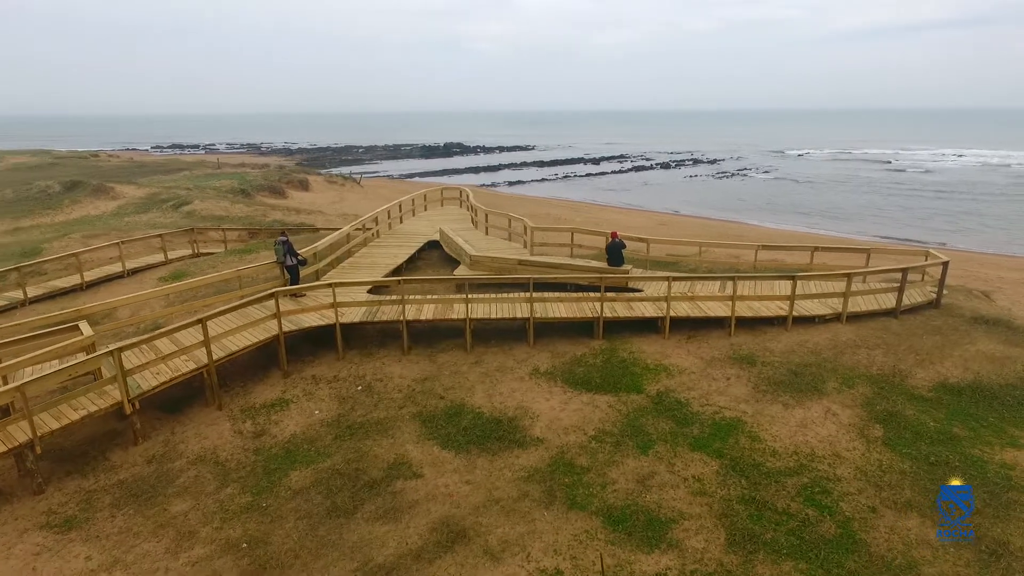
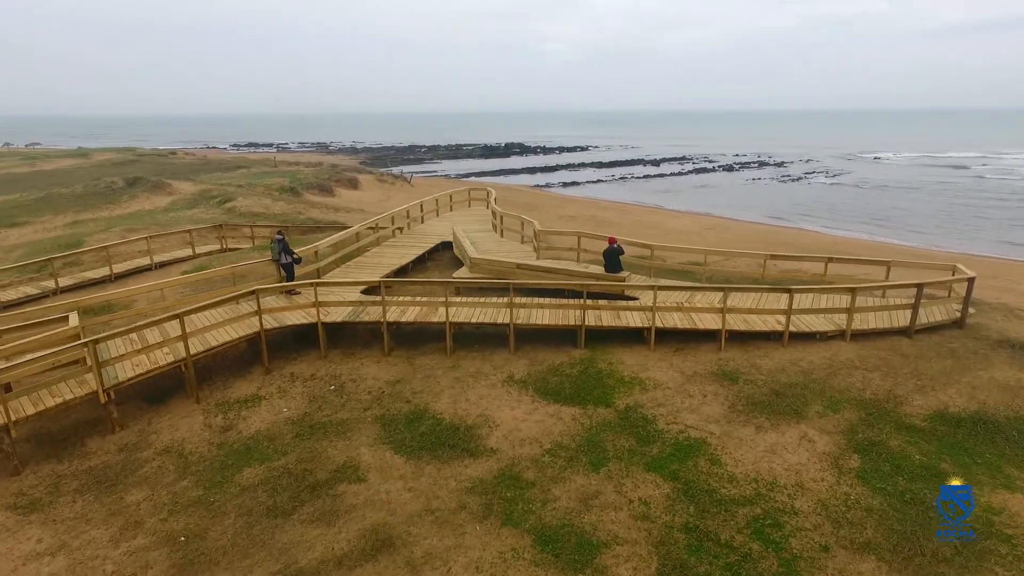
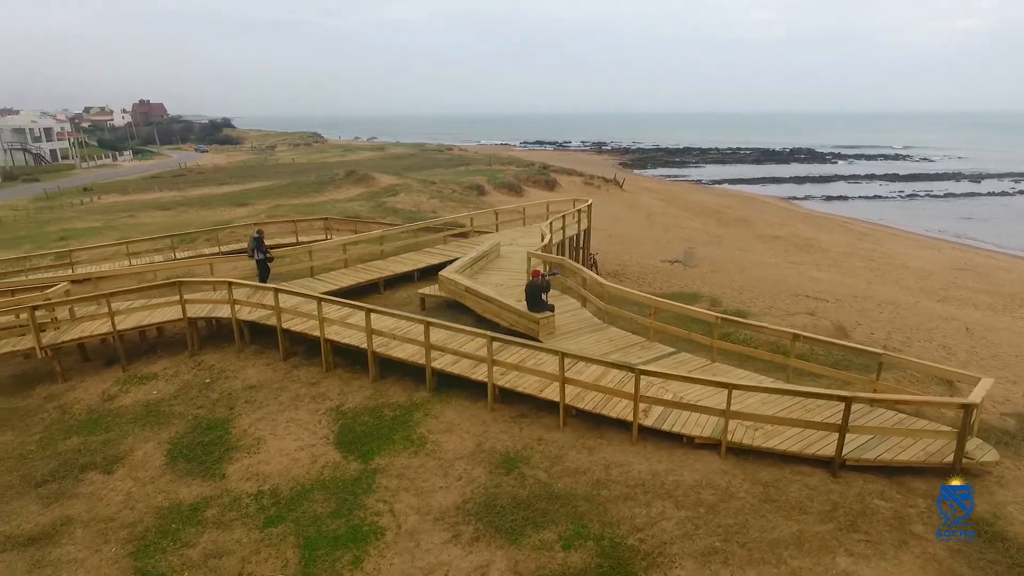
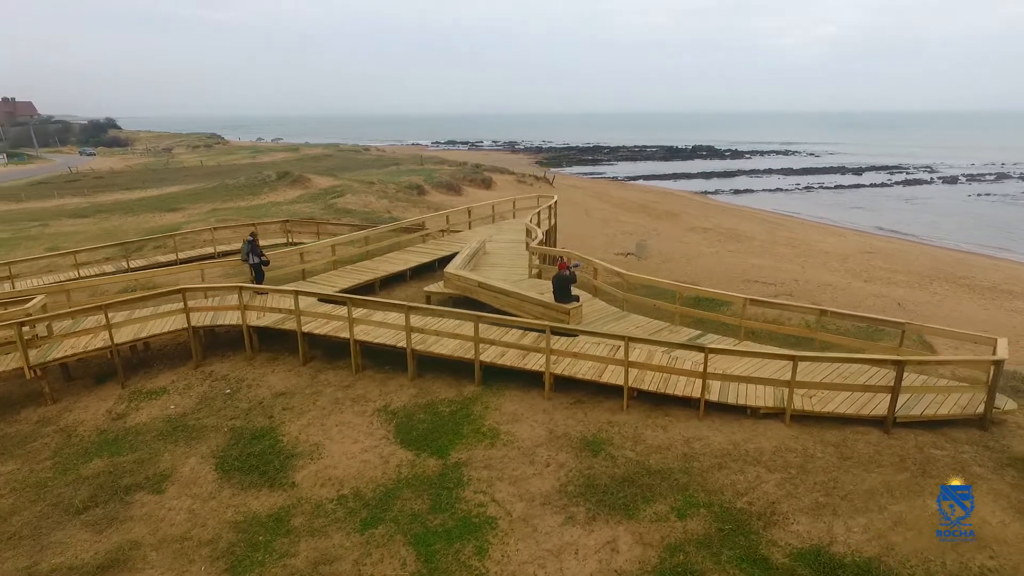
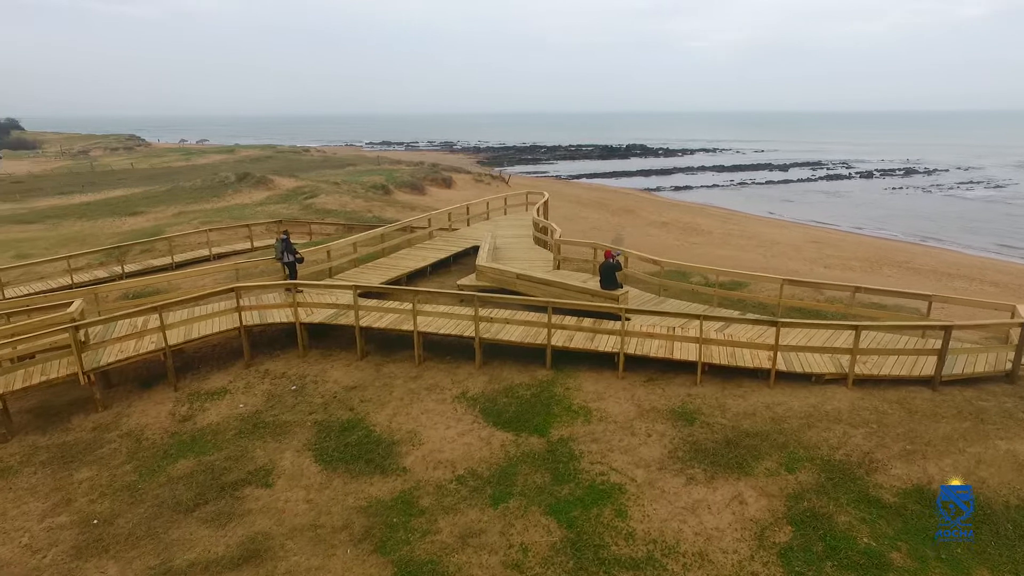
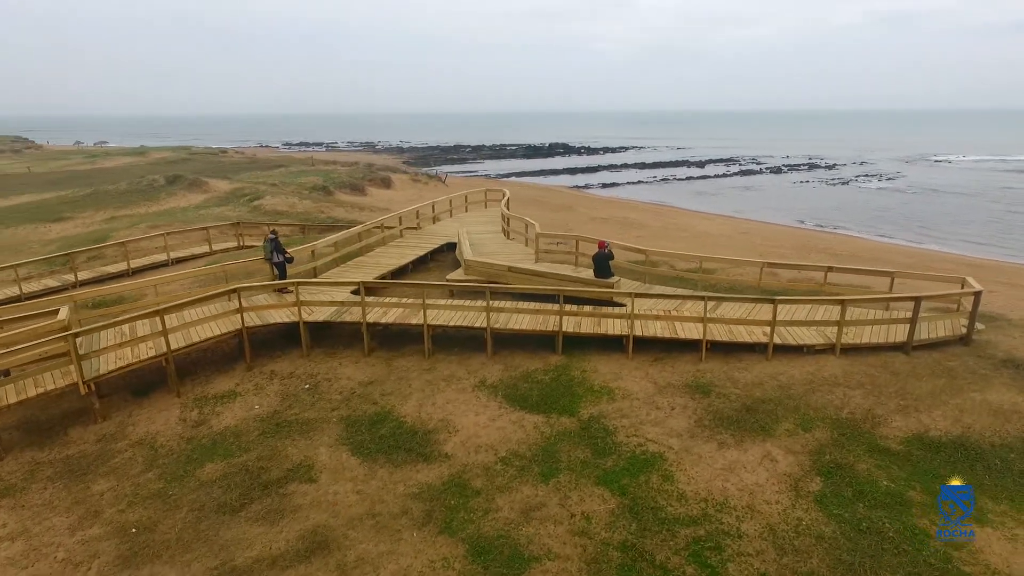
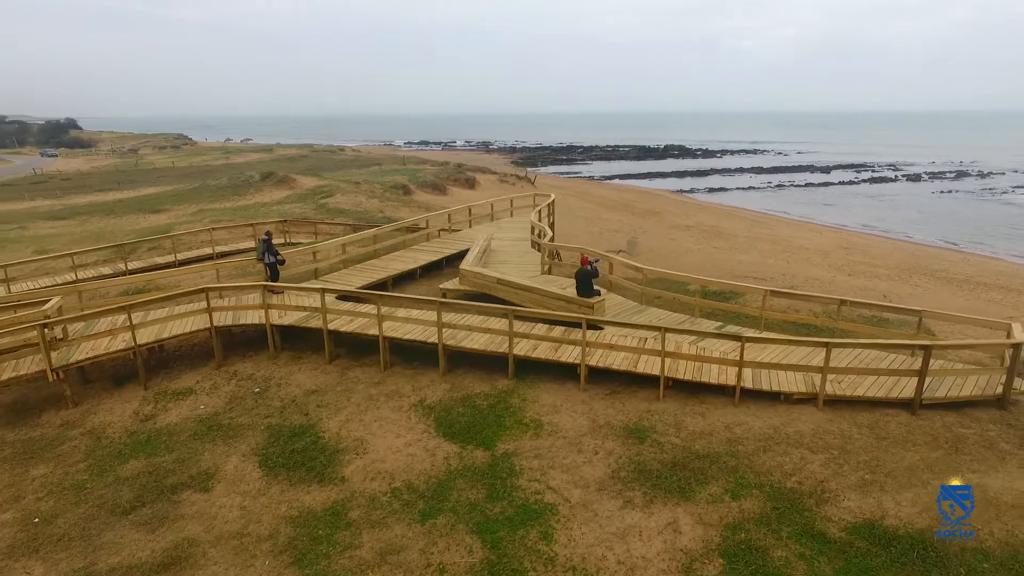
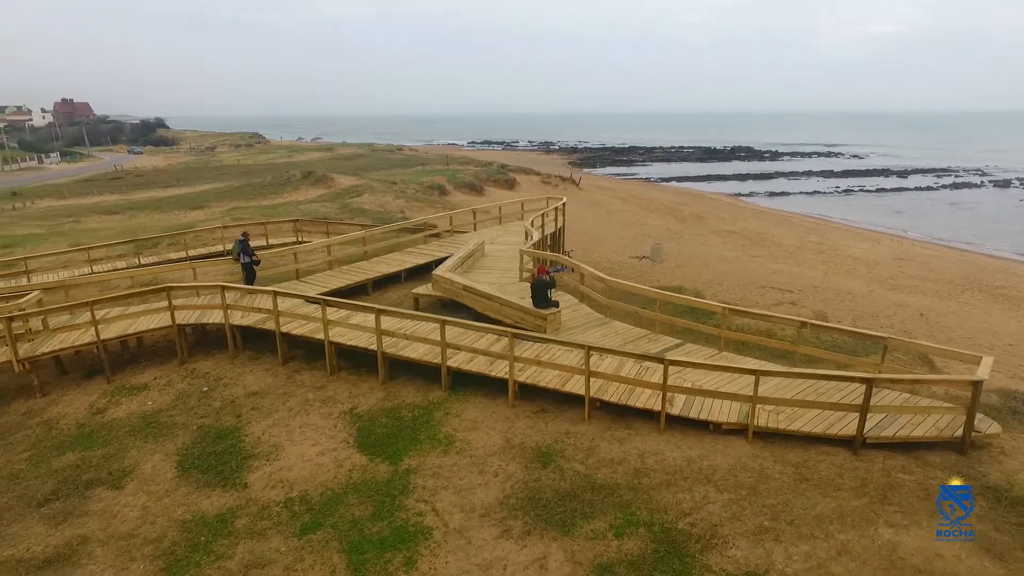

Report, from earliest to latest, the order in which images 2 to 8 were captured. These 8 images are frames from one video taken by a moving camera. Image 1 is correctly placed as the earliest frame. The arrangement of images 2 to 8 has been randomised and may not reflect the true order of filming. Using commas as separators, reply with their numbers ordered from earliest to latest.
2, 6, 5, 7, 4, 8, 3
